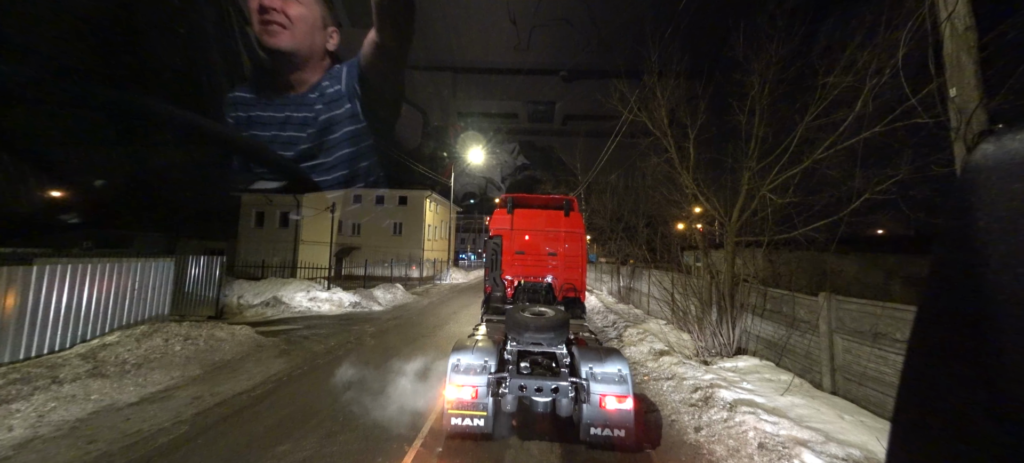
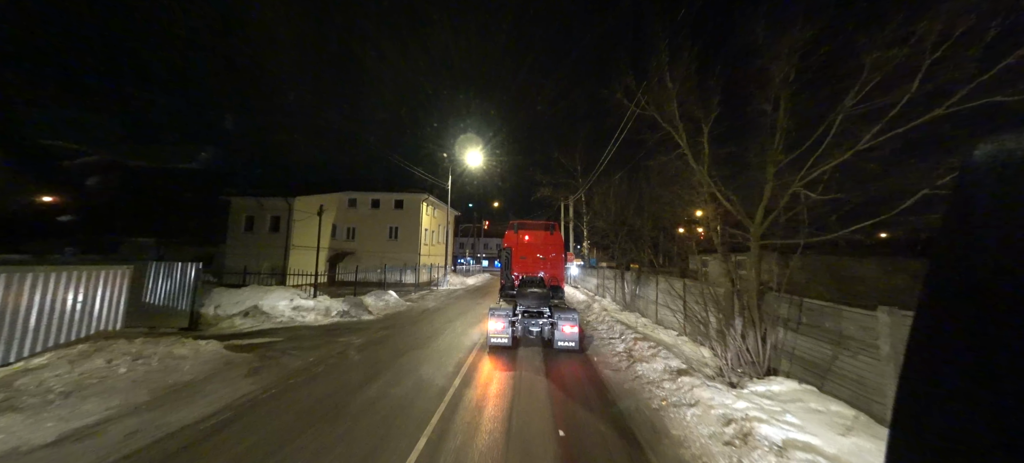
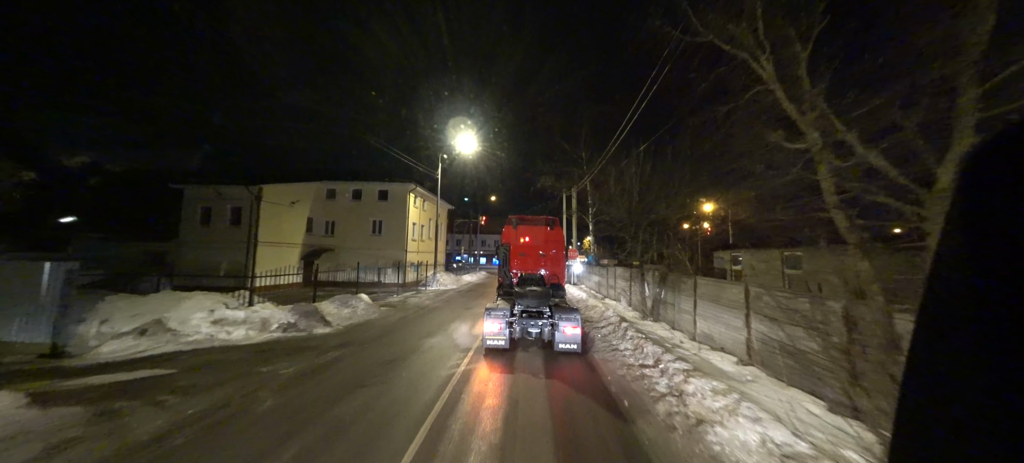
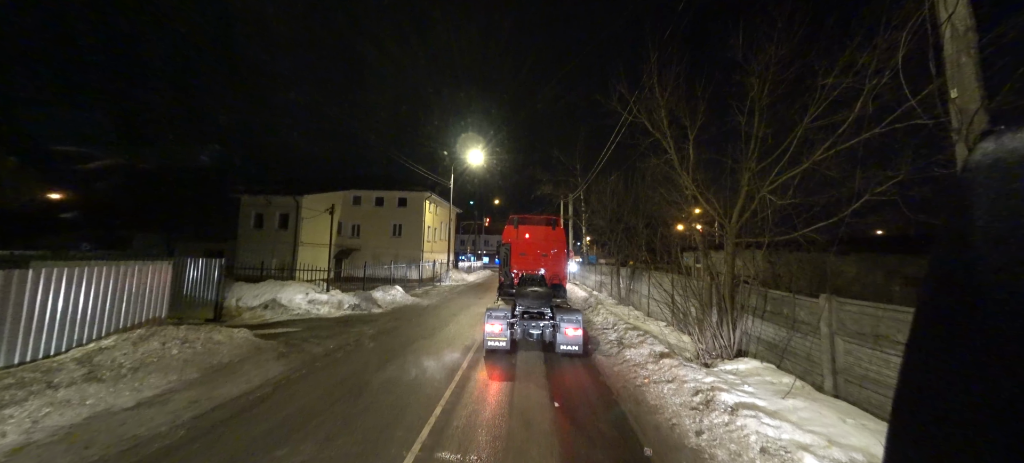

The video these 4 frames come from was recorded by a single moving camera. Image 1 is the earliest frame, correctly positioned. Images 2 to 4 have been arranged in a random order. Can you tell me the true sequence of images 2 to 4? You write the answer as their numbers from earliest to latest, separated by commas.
4, 2, 3
